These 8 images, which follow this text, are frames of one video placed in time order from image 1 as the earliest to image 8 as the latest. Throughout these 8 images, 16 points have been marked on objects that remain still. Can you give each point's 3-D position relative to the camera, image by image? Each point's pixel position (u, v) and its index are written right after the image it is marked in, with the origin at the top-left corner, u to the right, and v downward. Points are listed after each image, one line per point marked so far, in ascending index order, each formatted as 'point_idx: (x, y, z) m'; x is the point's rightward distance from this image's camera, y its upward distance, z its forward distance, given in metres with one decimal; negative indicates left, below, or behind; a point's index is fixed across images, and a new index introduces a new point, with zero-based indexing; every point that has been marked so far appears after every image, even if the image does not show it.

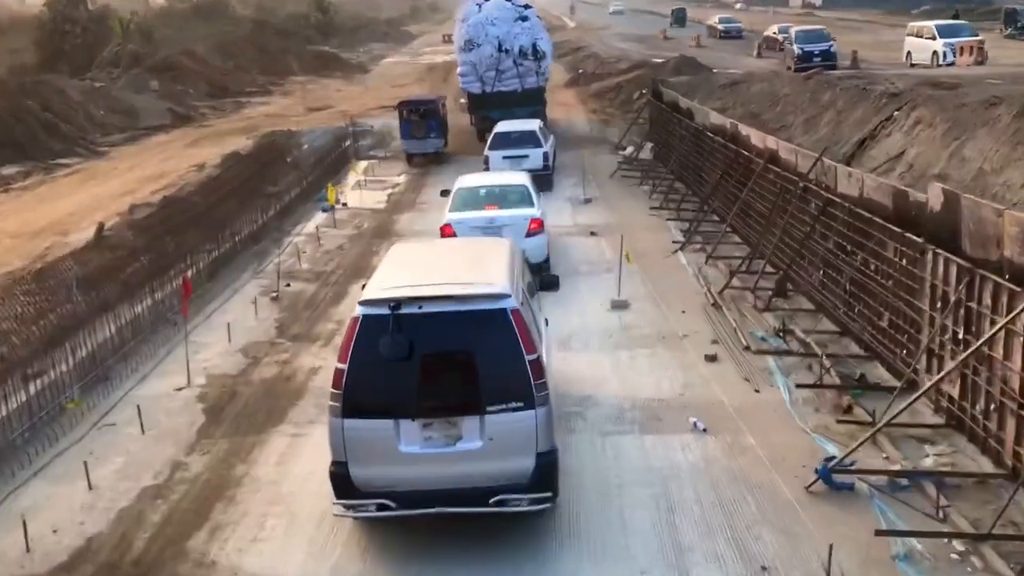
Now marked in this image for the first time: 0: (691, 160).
0: (+3.4, +2.5, +18.1) m
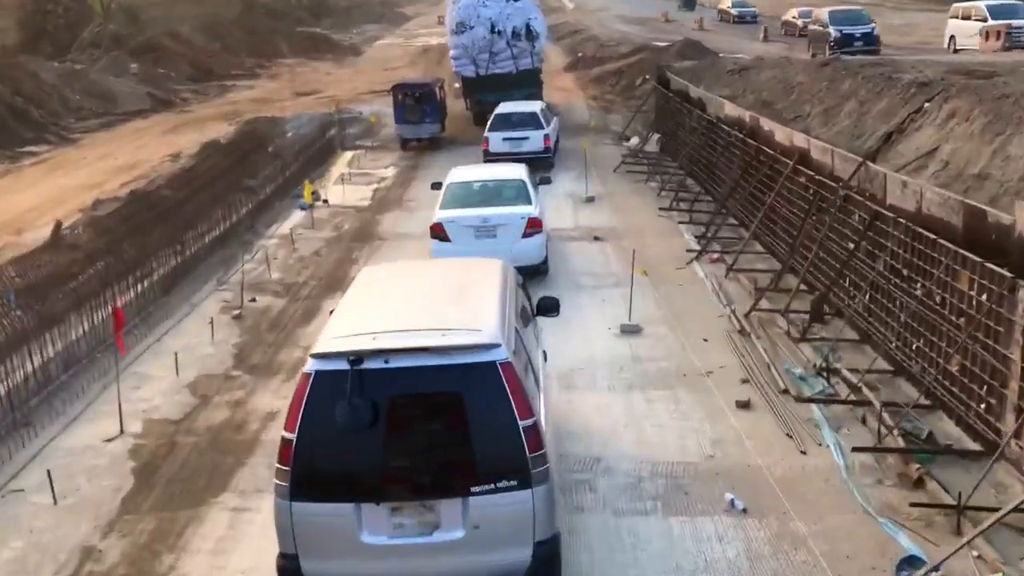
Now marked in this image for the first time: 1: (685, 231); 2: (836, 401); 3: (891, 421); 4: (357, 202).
0: (+3.4, +2.3, +16.5) m
1: (+2.6, +0.9, +14.1) m
2: (+2.7, -0.9, +7.8) m
3: (+3.0, -1.0, +7.4) m
4: (-2.9, +1.7, +17.8) m
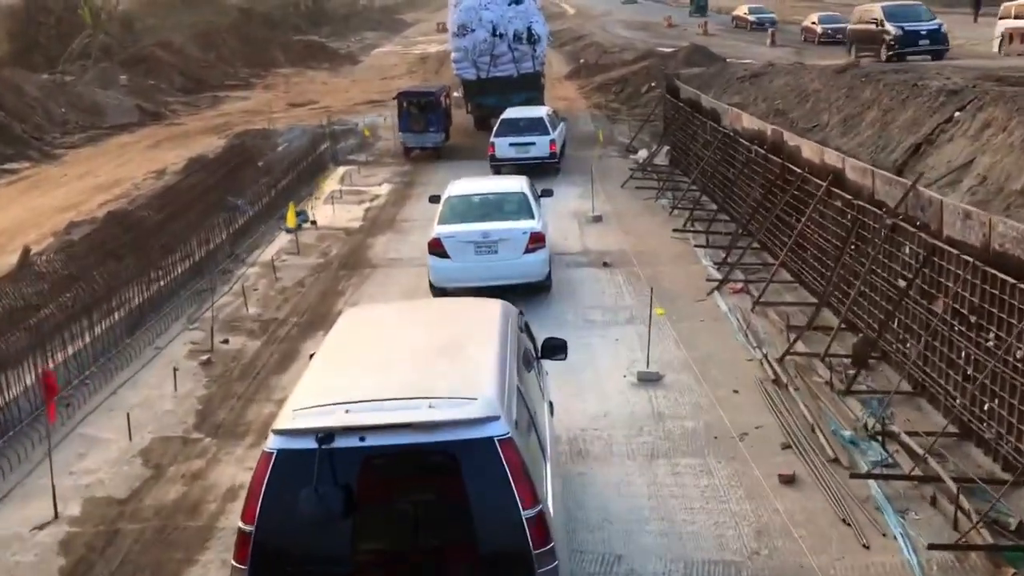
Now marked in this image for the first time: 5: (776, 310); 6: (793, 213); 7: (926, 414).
0: (+3.4, +1.9, +15.3) m
1: (+2.6, +0.5, +12.9) m
2: (+2.7, -1.3, +6.6) m
3: (+3.0, -1.4, +6.2) m
4: (-2.9, +1.2, +16.6) m
5: (+3.0, -0.2, +10.5) m
6: (+3.4, +0.9, +11.5) m
7: (+3.4, -1.0, +7.7) m
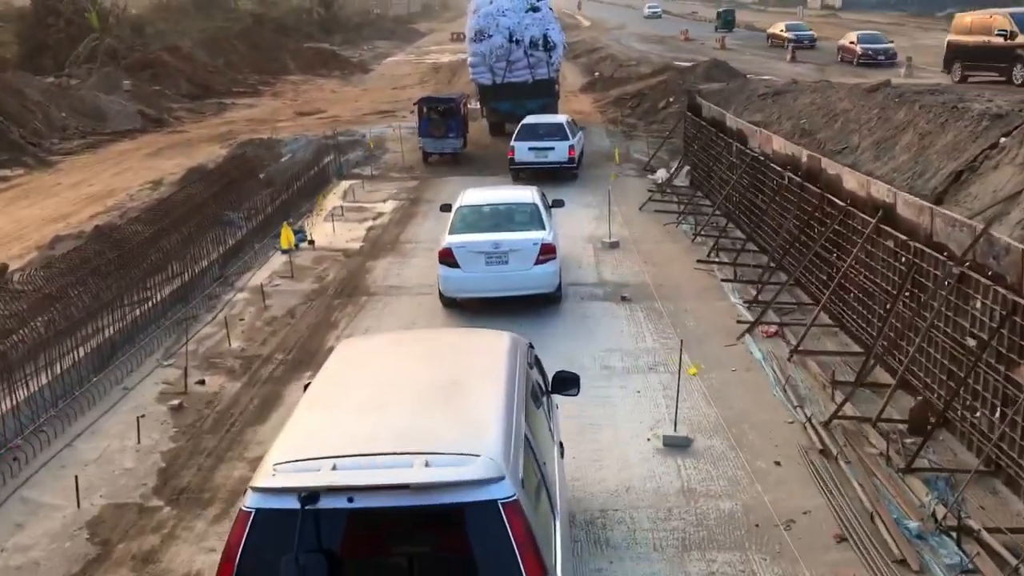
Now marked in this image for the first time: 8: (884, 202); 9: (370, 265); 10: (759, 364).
0: (+3.6, +1.4, +14.2) m
1: (+2.8, 0.0, +11.8) m
2: (+2.7, -1.7, +5.5) m
3: (+3.0, -1.9, +5.1) m
4: (-2.7, +0.8, +15.6) m
5: (+3.0, -0.7, +9.4) m
6: (+3.6, +0.4, +10.4) m
7: (+3.4, -1.5, +6.6) m
8: (+3.8, +0.9, +9.5) m
9: (-2.2, +0.3, +14.2) m
10: (+2.5, -0.8, +9.5) m
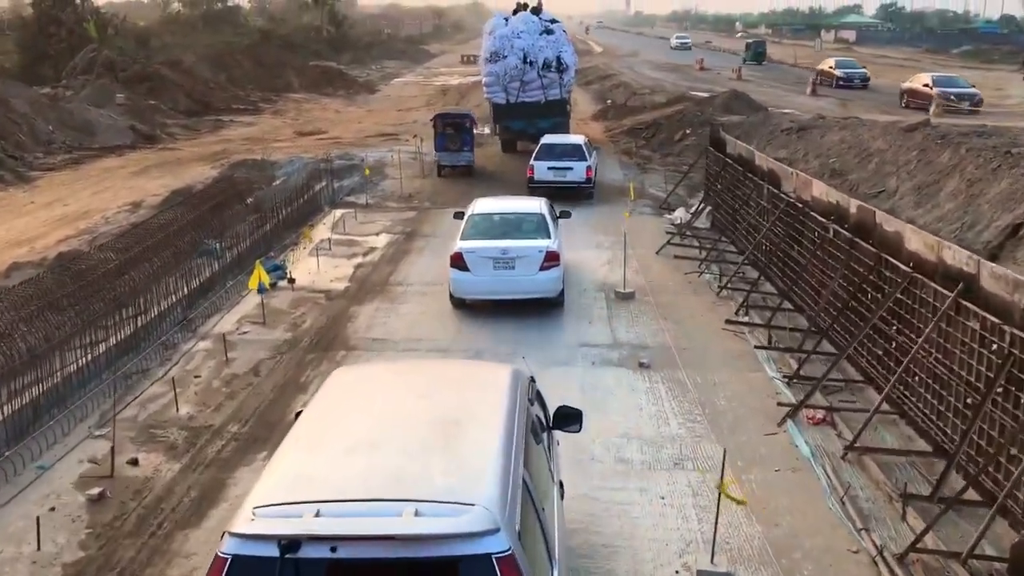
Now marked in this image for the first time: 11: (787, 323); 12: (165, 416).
0: (+3.6, +0.5, +12.6) m
1: (+2.8, -0.8, +10.2) m
2: (+2.7, -2.3, +3.8) m
3: (+2.9, -2.4, +3.4) m
4: (-2.7, +0.1, +14.0) m
5: (+3.0, -1.4, +7.8) m
6: (+3.6, -0.3, +8.7) m
7: (+3.4, -2.1, +4.9) m
8: (+3.8, +0.1, +7.9) m
9: (-2.1, -0.3, +12.6) m
10: (+2.5, -1.4, +7.8) m
11: (+3.3, -0.4, +11.3) m
12: (-3.3, -1.2, +9.0) m
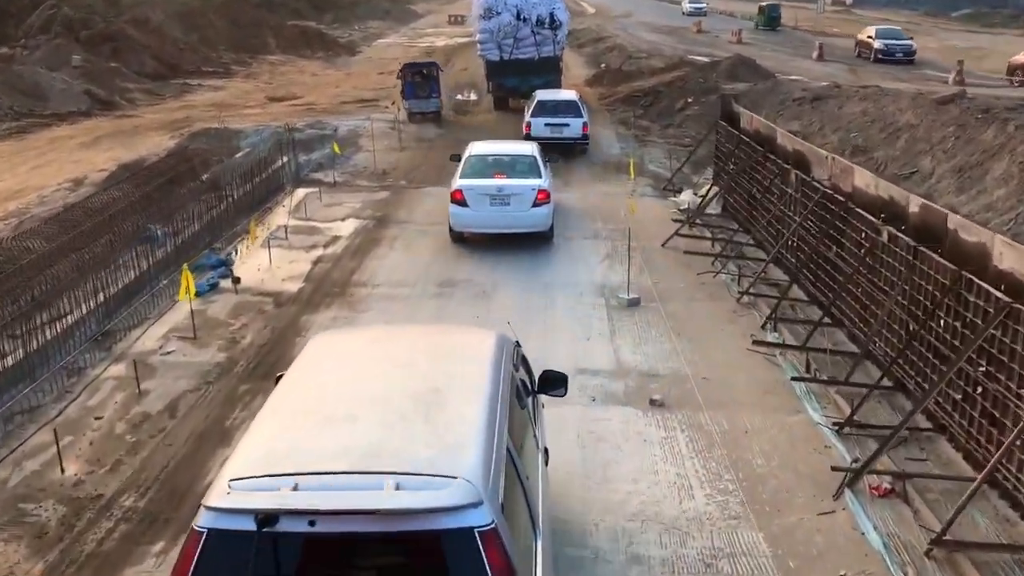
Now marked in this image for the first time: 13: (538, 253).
0: (+3.4, +0.5, +10.6) m
1: (+2.6, -1.0, +8.2) m
2: (+2.6, -2.8, +1.9) m
3: (+2.9, -2.9, +1.5) m
4: (-2.9, +0.1, +12.0) m
5: (+2.9, -1.7, +5.8) m
6: (+3.4, -0.6, +6.8) m
7: (+3.3, -2.5, +3.0) m
8: (+3.6, -0.1, +5.9) m
9: (-2.3, -0.4, +10.6) m
10: (+2.3, -1.7, +5.9) m
11: (+3.2, -0.6, +9.4) m
12: (-3.5, -1.4, +7.0) m
13: (+0.4, +0.5, +13.3) m
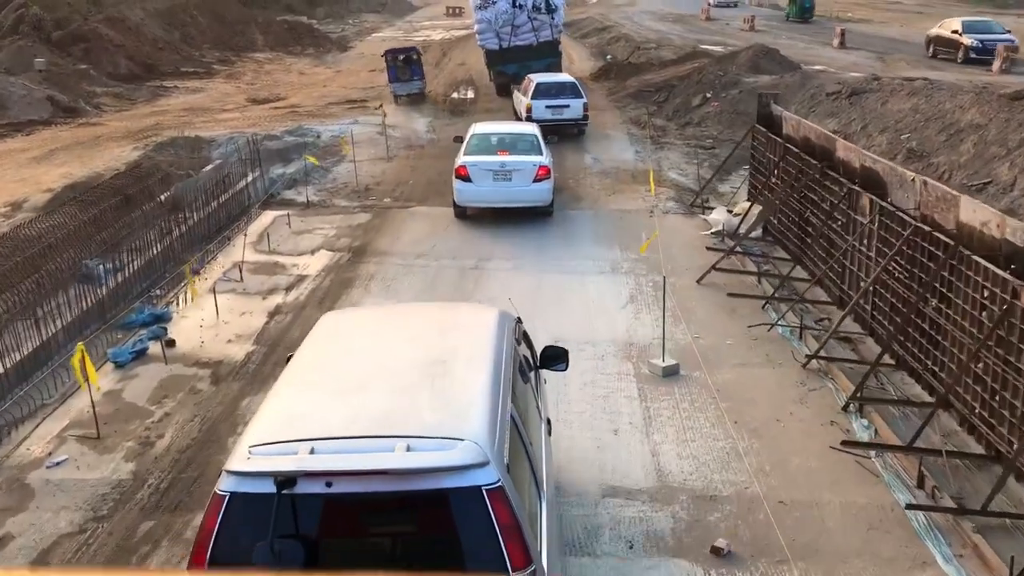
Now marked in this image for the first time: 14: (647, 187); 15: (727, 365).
0: (+3.4, -0.1, +8.2) m
1: (+2.6, -1.5, +5.8) m
2: (+2.6, -3.4, -0.5) m
3: (+2.9, -3.5, -0.9) m
4: (-2.9, -0.6, +9.6) m
5: (+2.9, -2.3, +3.4) m
6: (+3.4, -1.1, +4.4) m
7: (+3.3, -3.1, +0.6) m
8: (+3.6, -0.7, +3.5) m
9: (-2.3, -1.0, +8.2) m
10: (+2.3, -2.3, +3.5) m
11: (+3.2, -1.1, +7.0) m
12: (-3.5, -2.1, +4.6) m
13: (+0.4, -0.1, +10.9) m
14: (+2.4, +1.8, +16.7) m
15: (+1.9, -0.7, +8.8) m
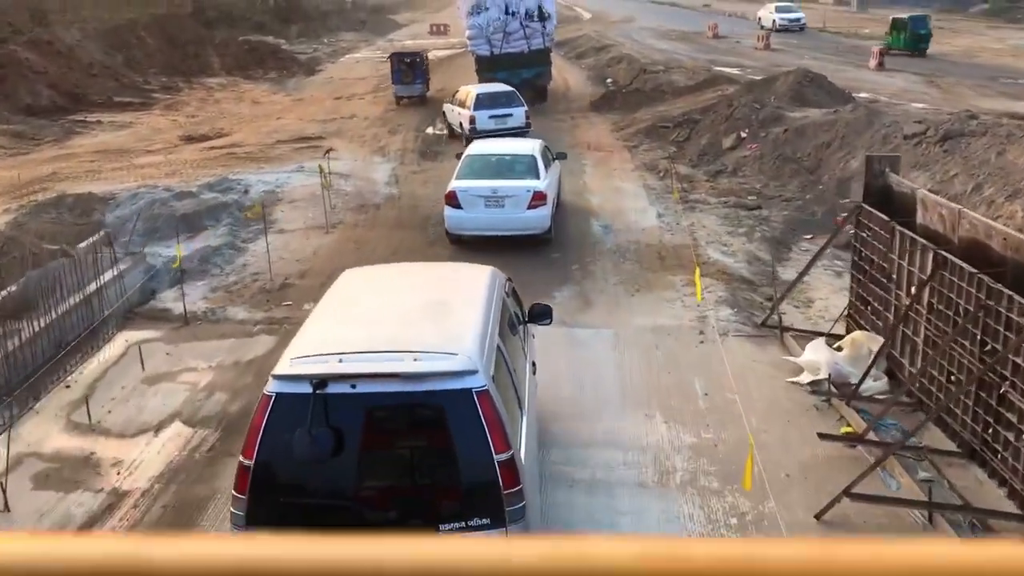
0: (+3.3, -1.6, +3.2) m
1: (+2.5, -3.0, +0.9) m
2: (+2.5, -4.8, -5.5) m
3: (+2.8, -4.9, -5.9) m
4: (-3.1, -2.2, +4.6) m
5: (+2.8, -3.8, -1.6) m
6: (+3.3, -2.6, -0.6) m
7: (+3.2, -4.5, -4.4) m
8: (+3.5, -2.2, -1.5) m
9: (-2.5, -2.6, +3.2) m
10: (+2.2, -3.8, -1.5) m
11: (+3.0, -2.6, +2.0) m
12: (-3.6, -3.7, -0.5) m
13: (+0.2, -1.7, +5.9) m
14: (+2.1, +0.1, +11.8) m
15: (+1.7, -2.2, +3.8) m
